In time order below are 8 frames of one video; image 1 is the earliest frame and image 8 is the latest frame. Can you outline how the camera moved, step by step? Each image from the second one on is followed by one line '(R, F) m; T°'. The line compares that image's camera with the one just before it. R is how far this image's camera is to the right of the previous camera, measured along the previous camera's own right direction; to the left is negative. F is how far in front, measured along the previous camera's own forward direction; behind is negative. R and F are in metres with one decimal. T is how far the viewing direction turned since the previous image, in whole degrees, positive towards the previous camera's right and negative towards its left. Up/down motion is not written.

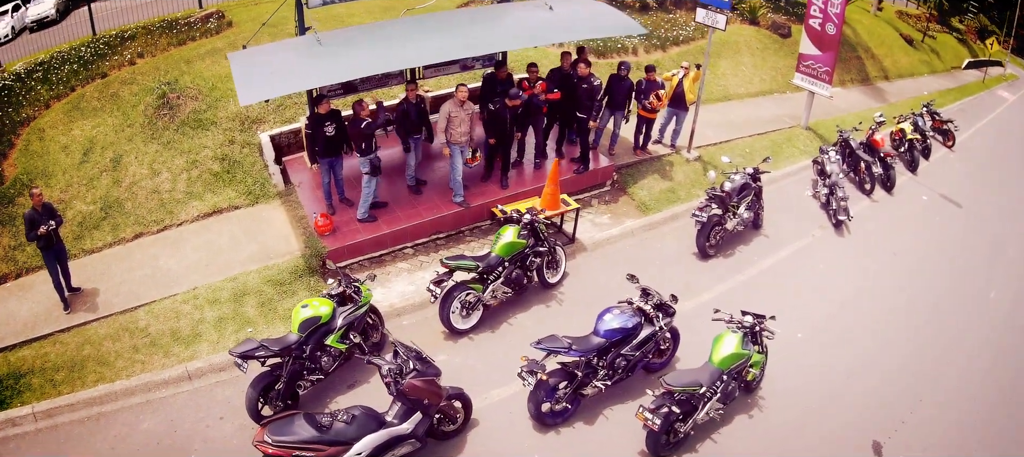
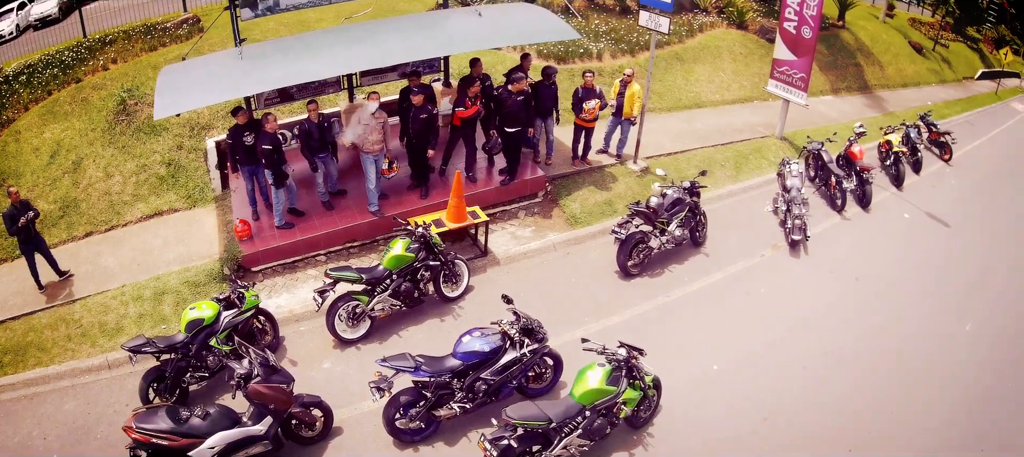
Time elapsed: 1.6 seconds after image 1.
(+2.0, -0.1) m; -5°
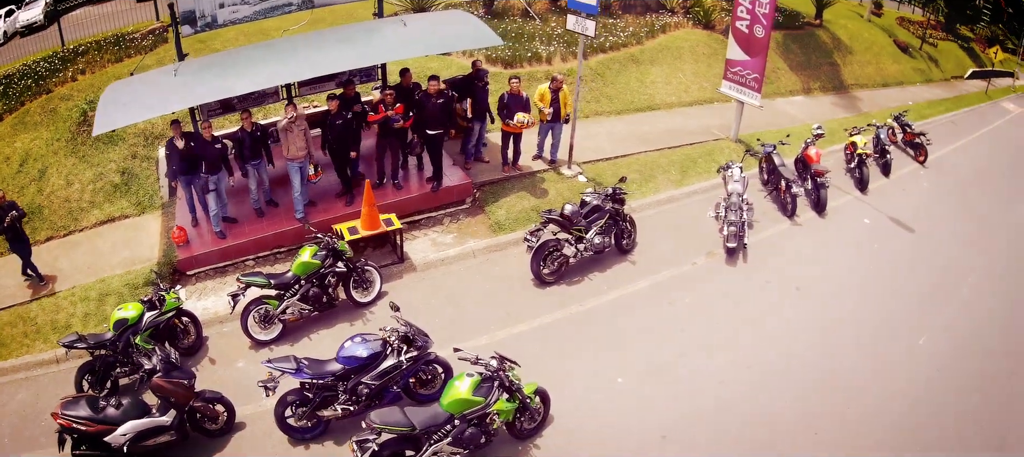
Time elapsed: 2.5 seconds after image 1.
(+1.7, -0.3) m; -3°
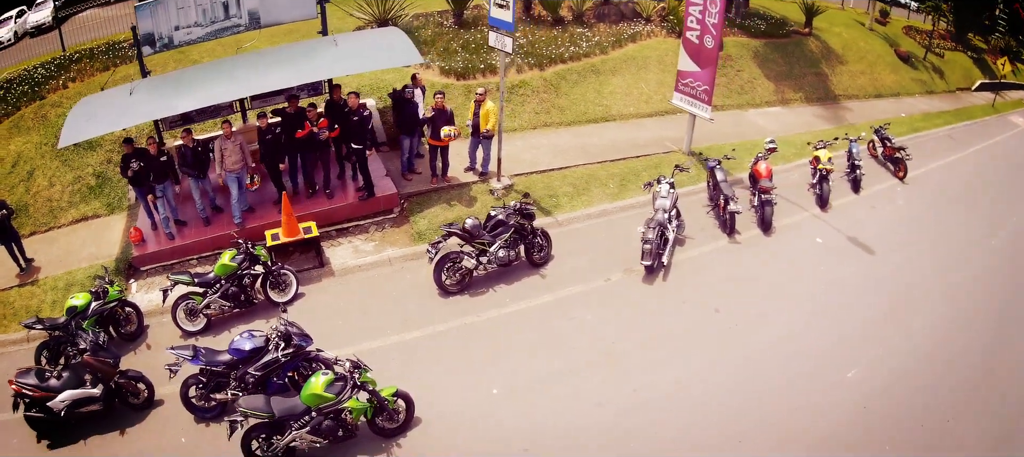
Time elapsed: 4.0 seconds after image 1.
(+2.2, -0.5) m; -6°
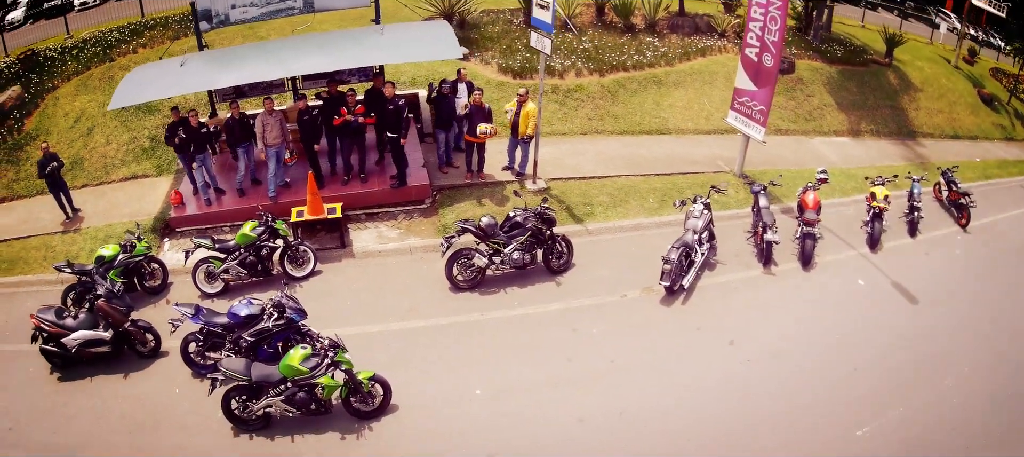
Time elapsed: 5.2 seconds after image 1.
(+0.6, +0.1) m; -6°
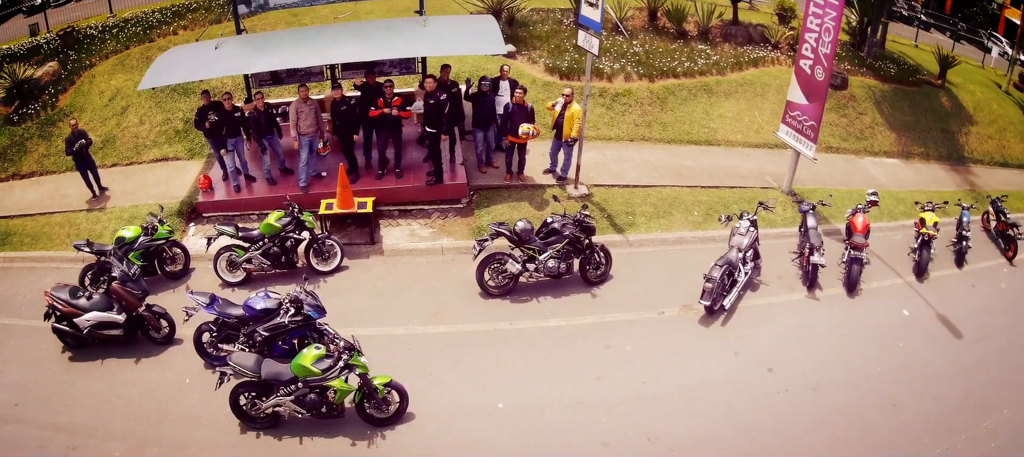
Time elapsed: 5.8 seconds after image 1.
(-0.2, +0.4) m; -2°
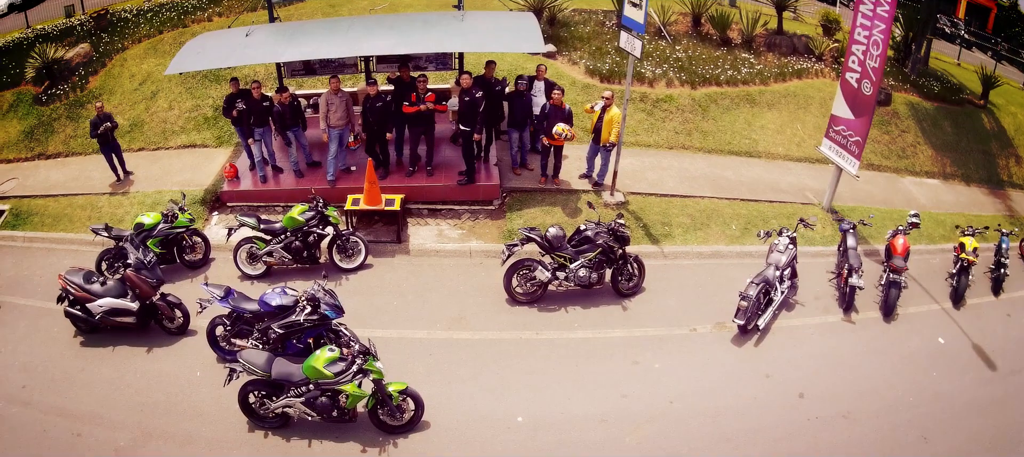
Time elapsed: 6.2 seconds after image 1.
(-0.2, +0.3) m; -1°
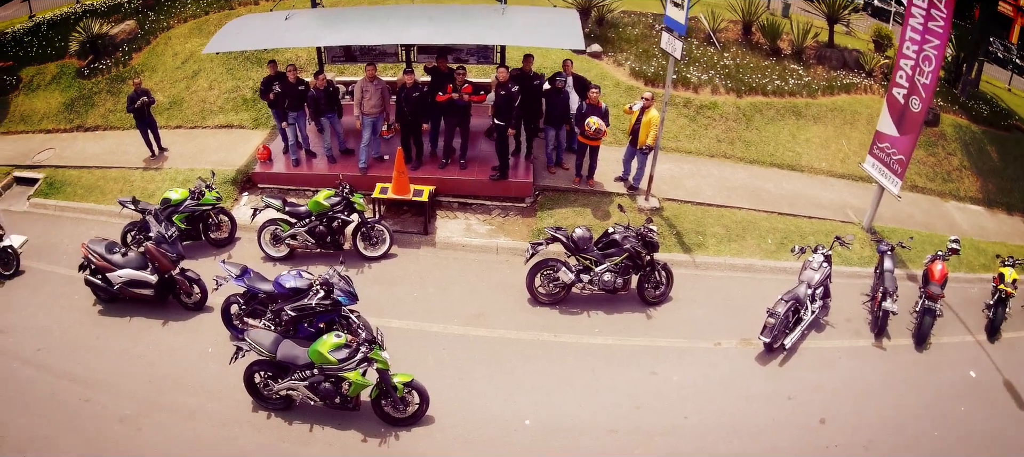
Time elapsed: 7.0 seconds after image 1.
(+0.1, +0.1) m; -3°
